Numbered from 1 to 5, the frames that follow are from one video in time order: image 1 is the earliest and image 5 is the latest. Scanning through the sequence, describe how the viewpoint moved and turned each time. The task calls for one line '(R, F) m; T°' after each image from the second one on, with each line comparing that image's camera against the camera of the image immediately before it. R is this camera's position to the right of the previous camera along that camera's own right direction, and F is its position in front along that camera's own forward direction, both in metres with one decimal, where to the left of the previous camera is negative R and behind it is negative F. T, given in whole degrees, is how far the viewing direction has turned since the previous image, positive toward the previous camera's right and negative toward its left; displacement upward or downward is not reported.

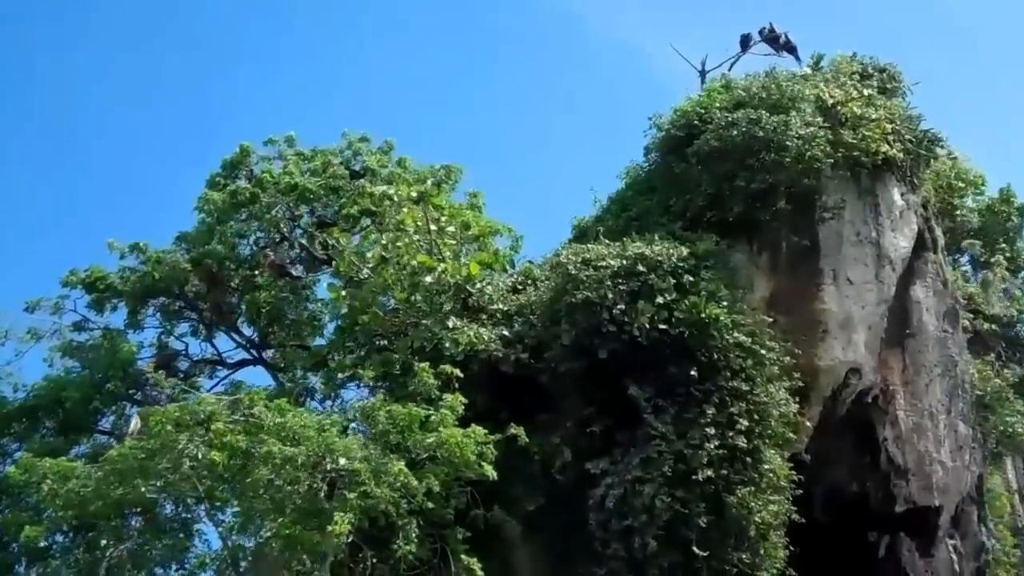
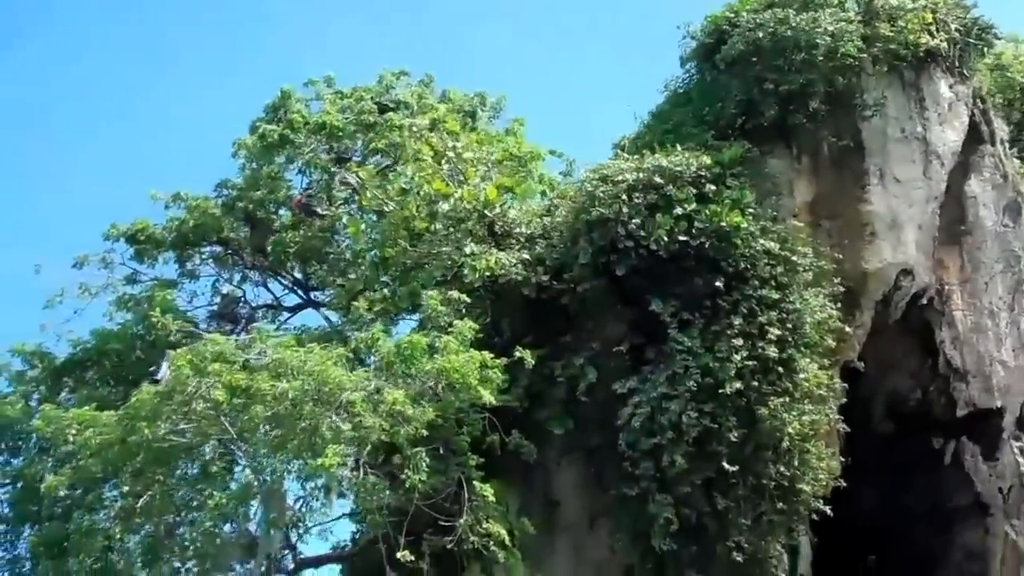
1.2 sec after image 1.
(+0.9, +0.2) m; -6°
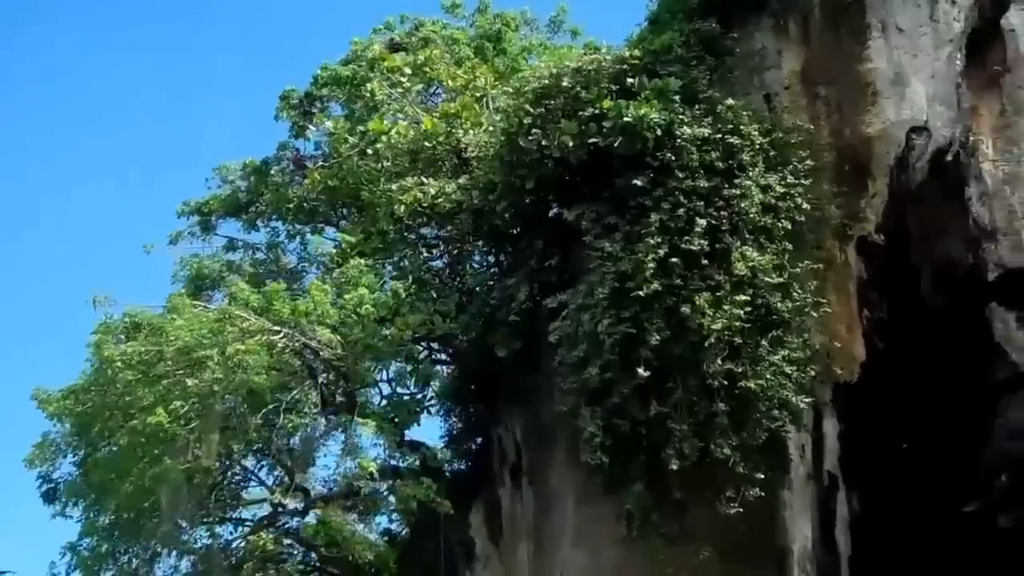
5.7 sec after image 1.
(+3.5, +0.8) m; -20°
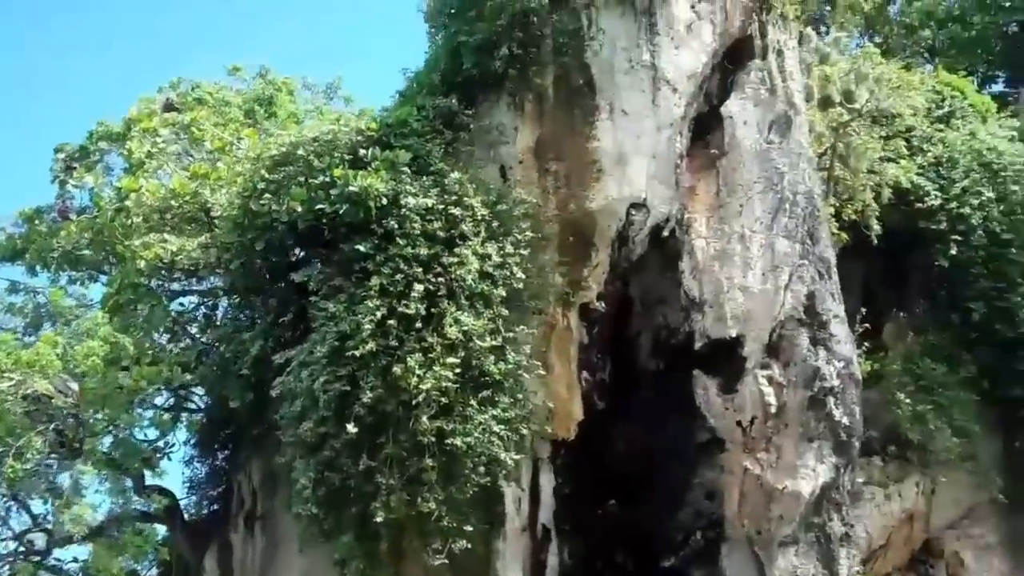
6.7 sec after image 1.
(+0.9, -0.6) m; +4°
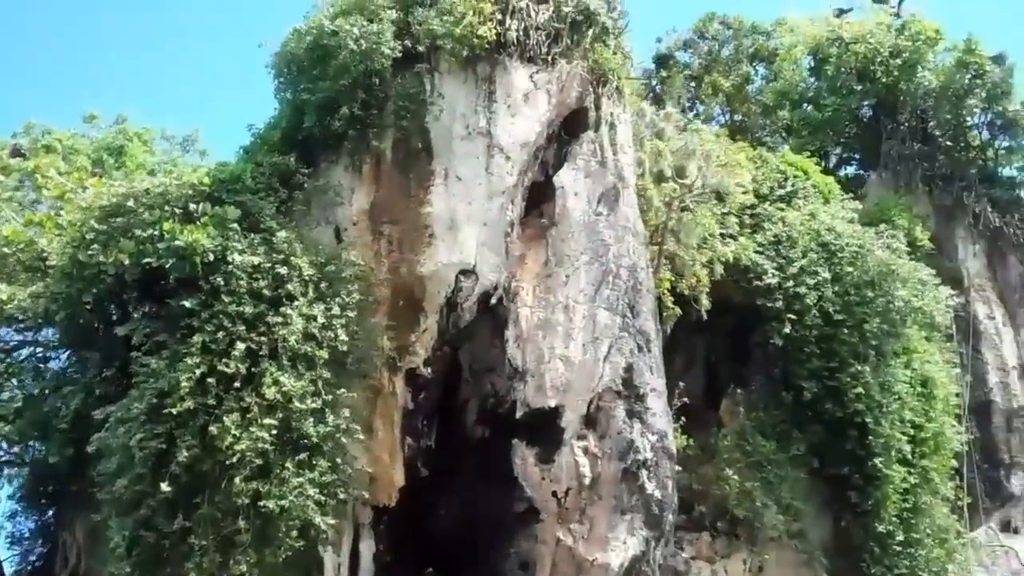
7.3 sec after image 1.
(+0.5, 0.0) m; +3°
